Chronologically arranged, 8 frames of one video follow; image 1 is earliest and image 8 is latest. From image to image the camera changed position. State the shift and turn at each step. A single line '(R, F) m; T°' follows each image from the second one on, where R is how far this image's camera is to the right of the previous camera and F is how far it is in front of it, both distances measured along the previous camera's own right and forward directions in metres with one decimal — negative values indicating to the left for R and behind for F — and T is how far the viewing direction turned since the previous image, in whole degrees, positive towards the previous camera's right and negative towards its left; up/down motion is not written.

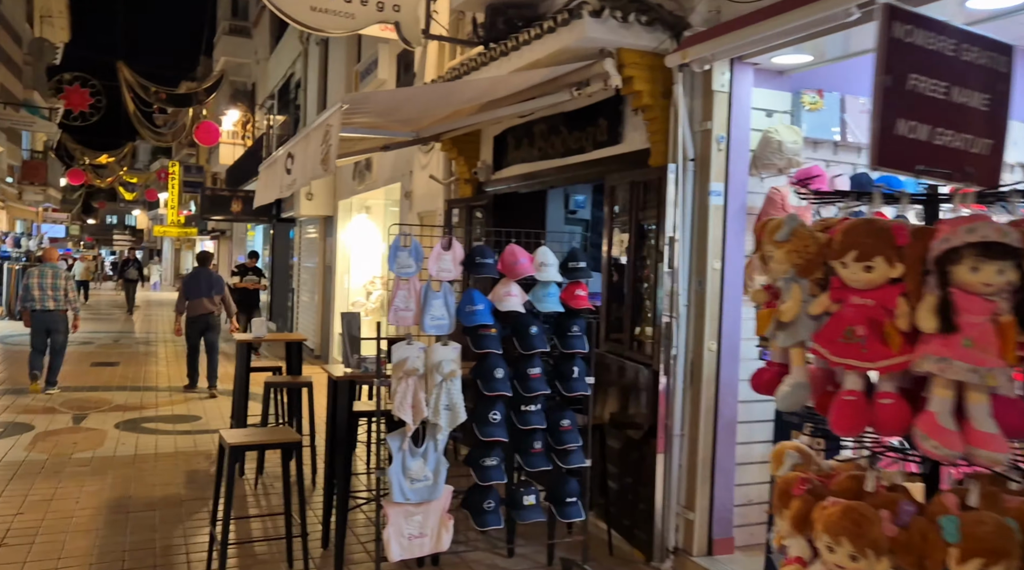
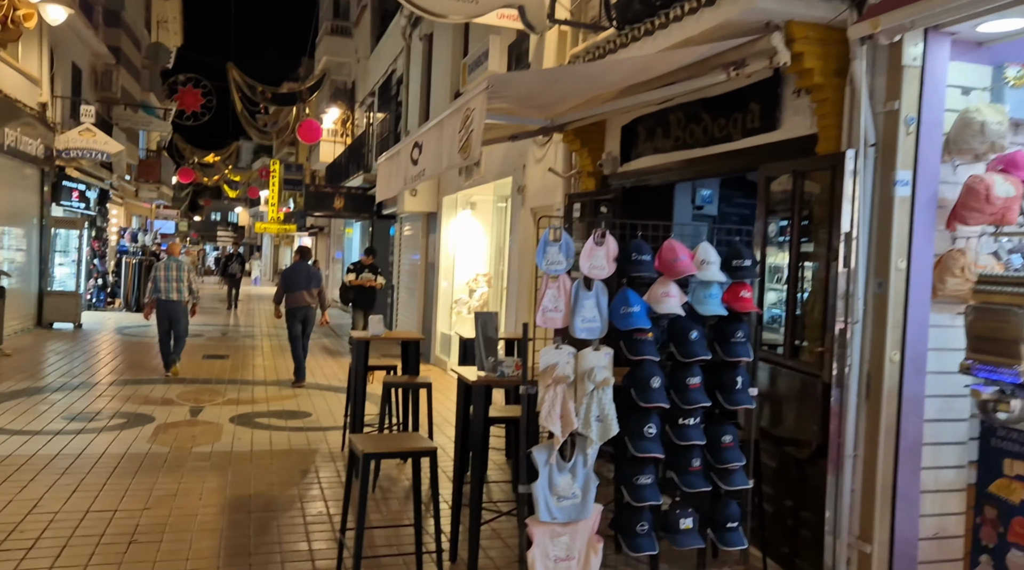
(-0.3, +0.3) m; -6°
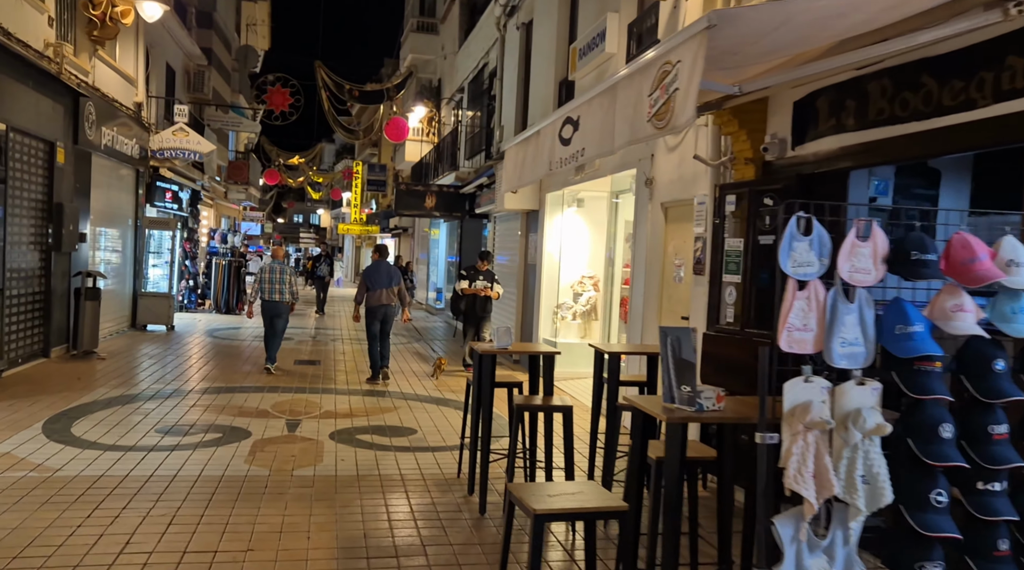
(-0.5, +0.8) m; -5°
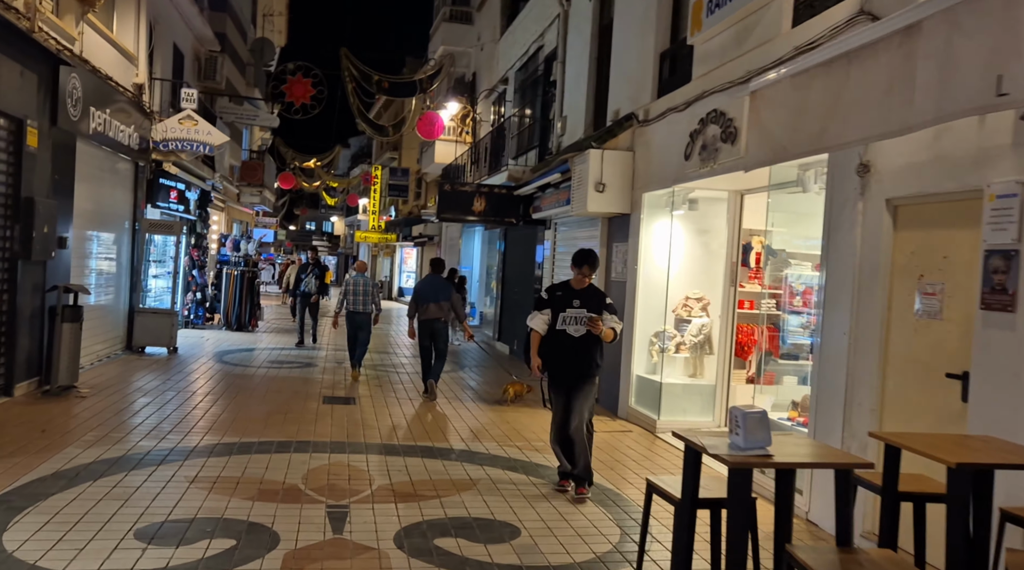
(-0.9, +2.3) m; -1°
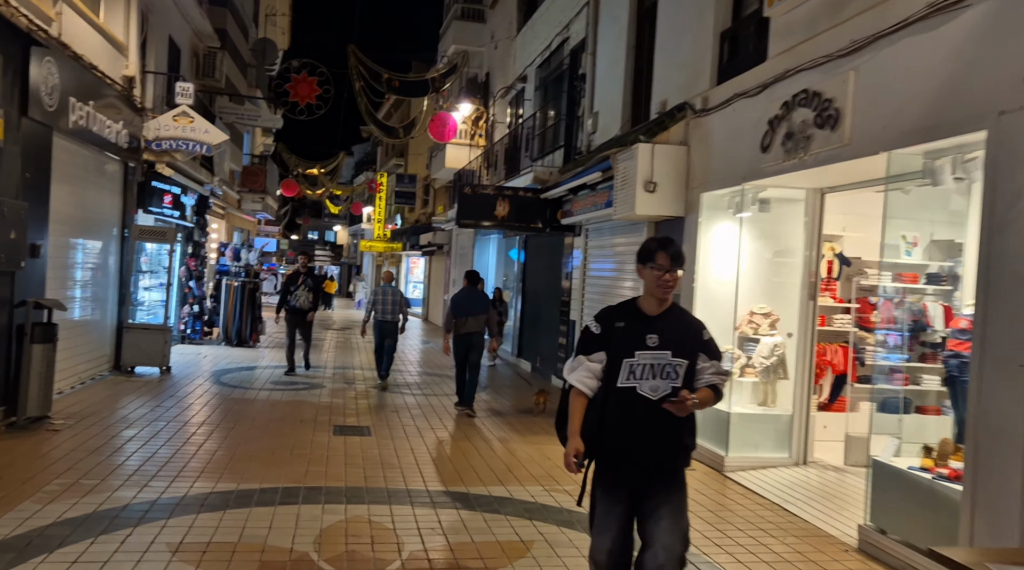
(-0.4, +1.2) m; 0°
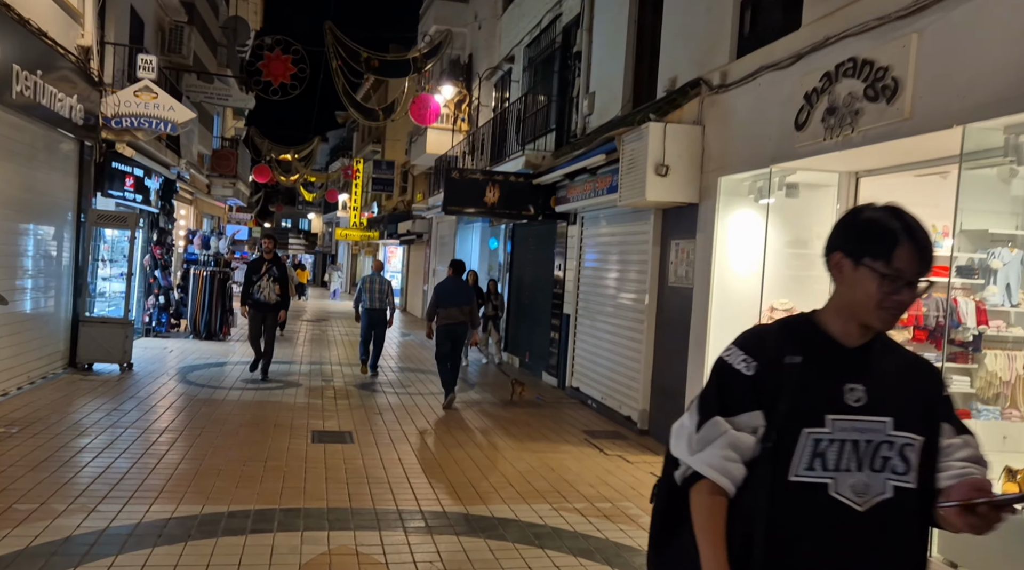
(-0.2, +0.8) m; +2°
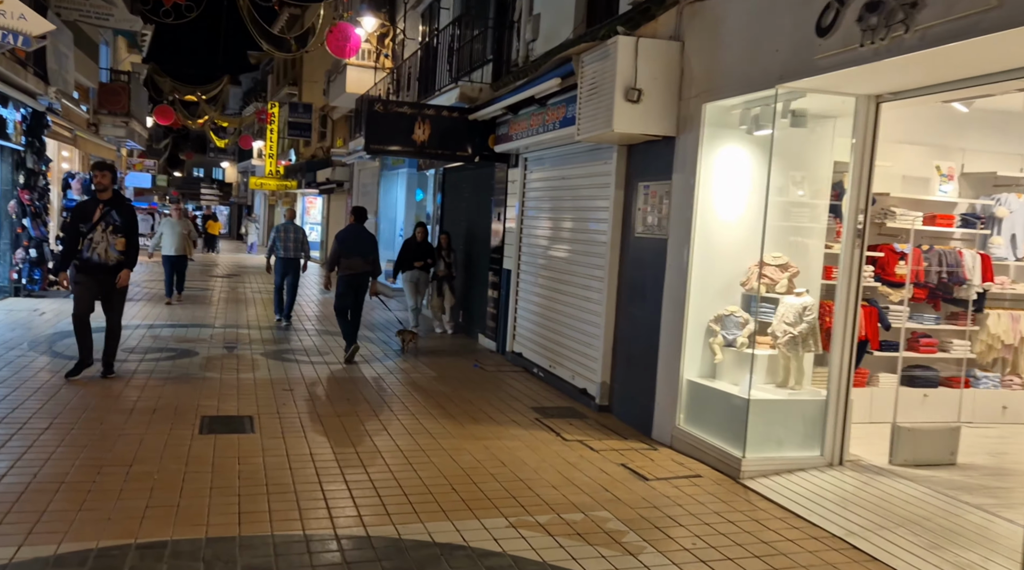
(-0.1, +1.4) m; +5°
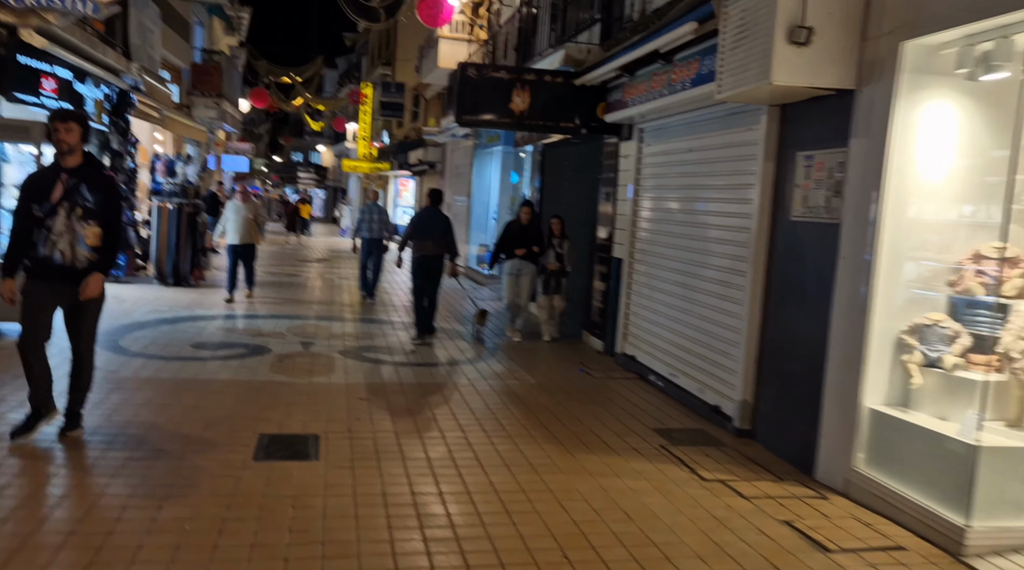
(-0.2, +1.3) m; -7°
